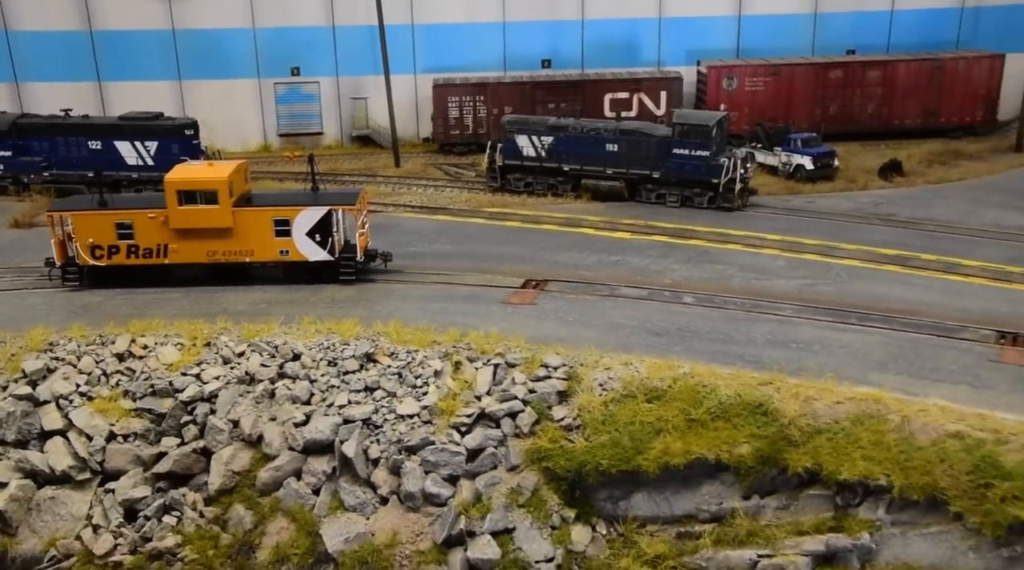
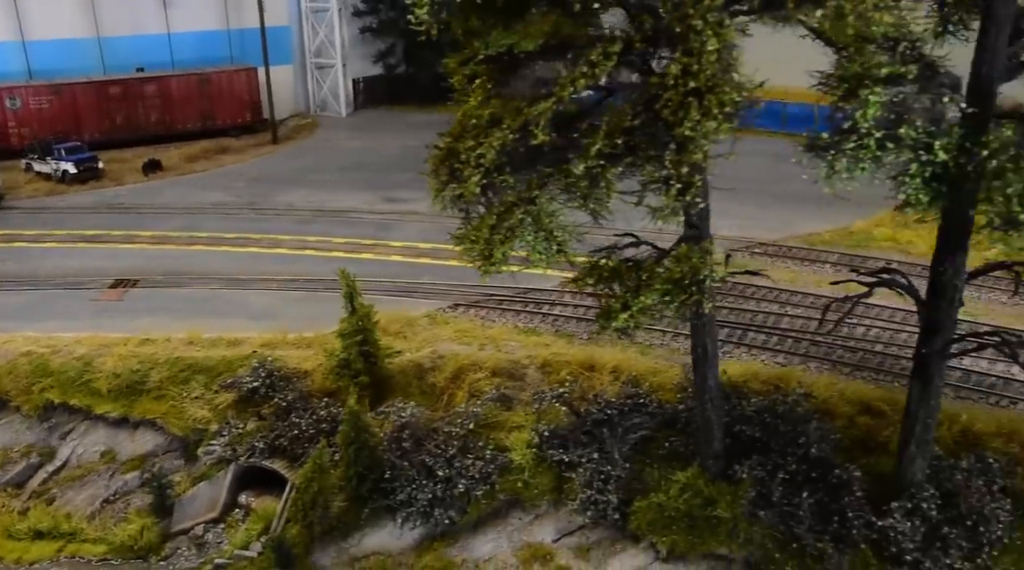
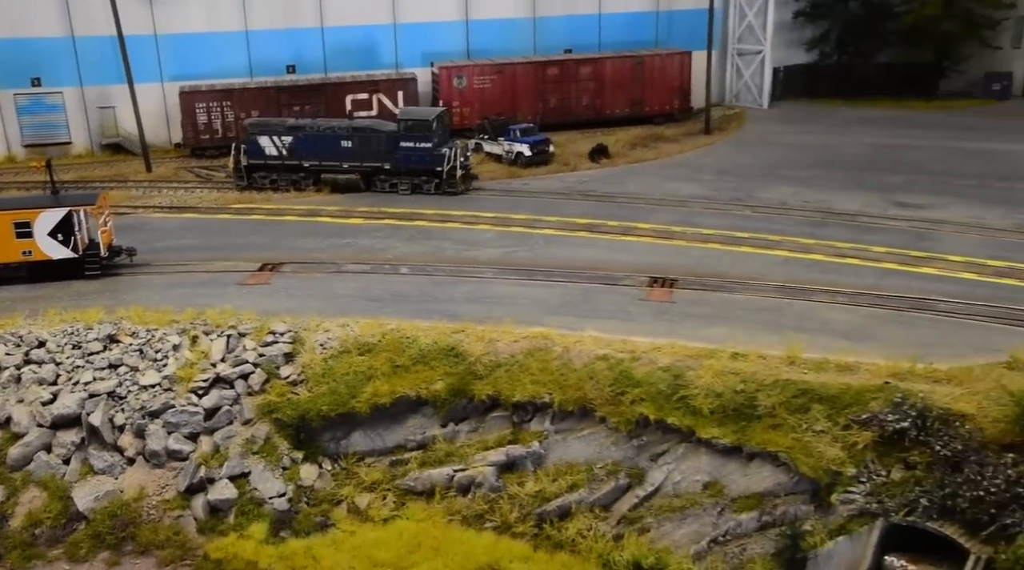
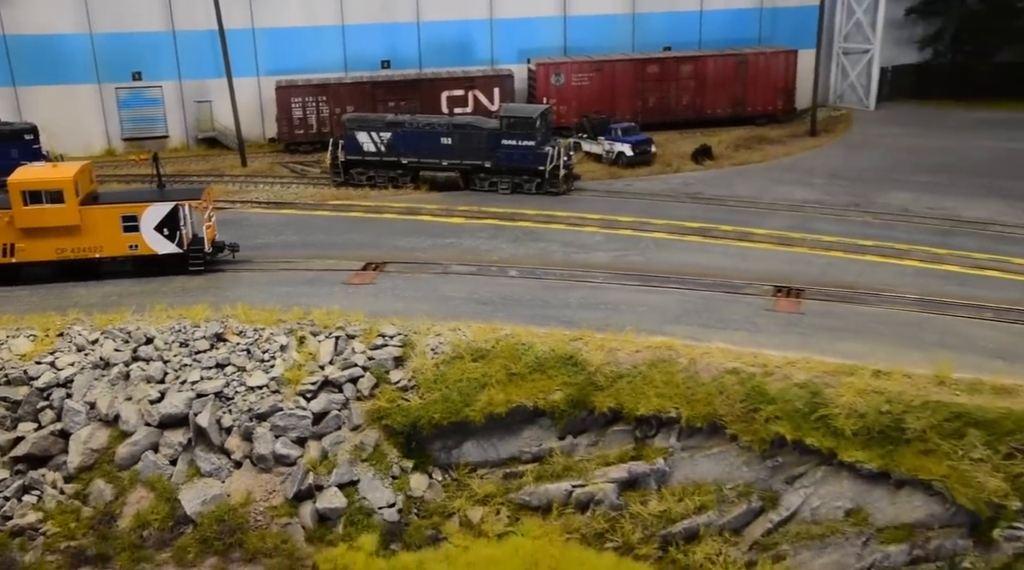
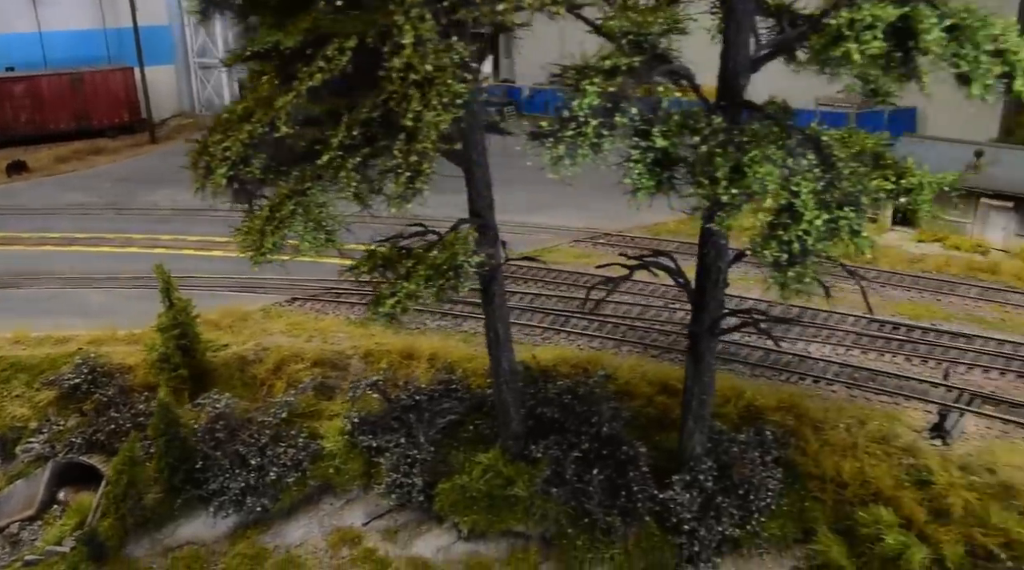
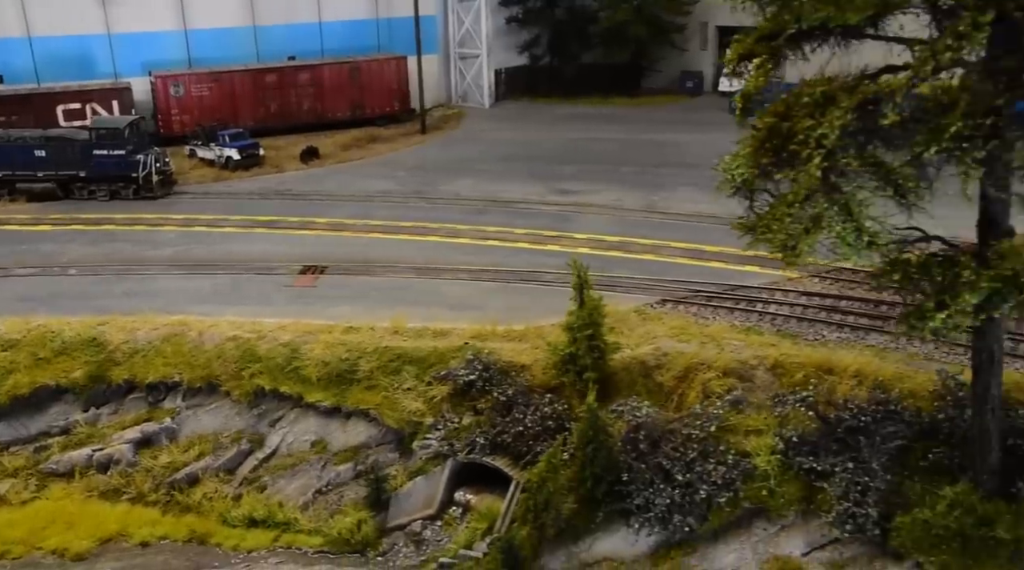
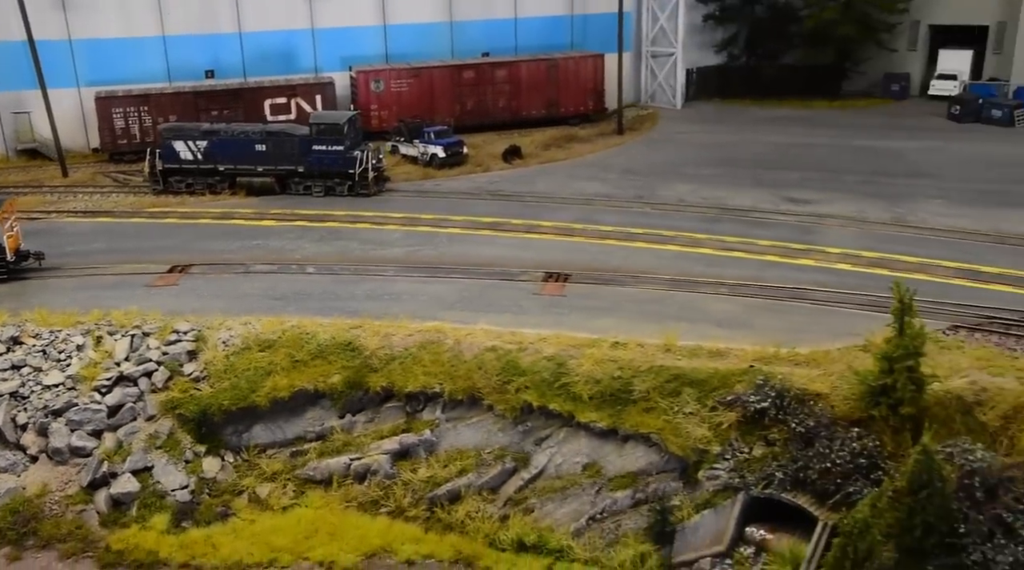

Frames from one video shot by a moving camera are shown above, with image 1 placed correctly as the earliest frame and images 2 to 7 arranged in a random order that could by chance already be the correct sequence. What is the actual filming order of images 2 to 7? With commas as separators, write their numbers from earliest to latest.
4, 3, 7, 6, 2, 5
